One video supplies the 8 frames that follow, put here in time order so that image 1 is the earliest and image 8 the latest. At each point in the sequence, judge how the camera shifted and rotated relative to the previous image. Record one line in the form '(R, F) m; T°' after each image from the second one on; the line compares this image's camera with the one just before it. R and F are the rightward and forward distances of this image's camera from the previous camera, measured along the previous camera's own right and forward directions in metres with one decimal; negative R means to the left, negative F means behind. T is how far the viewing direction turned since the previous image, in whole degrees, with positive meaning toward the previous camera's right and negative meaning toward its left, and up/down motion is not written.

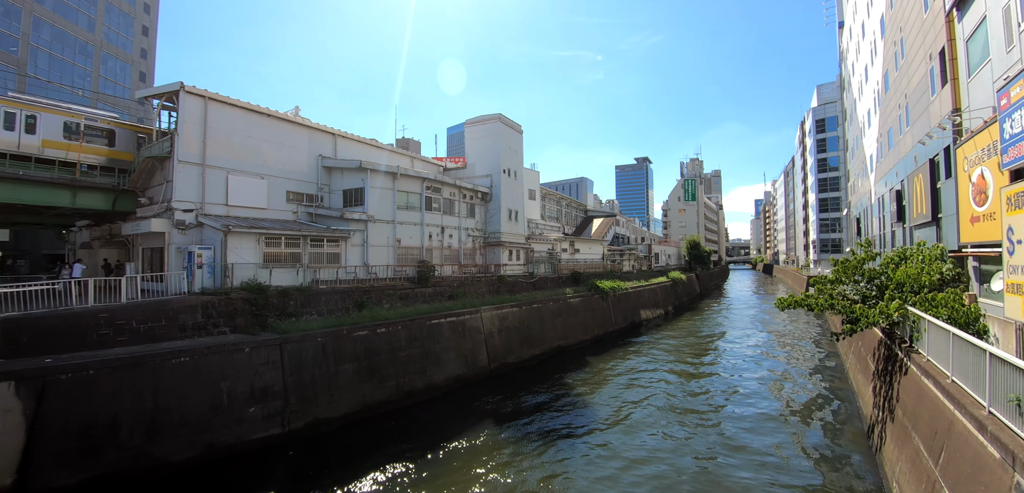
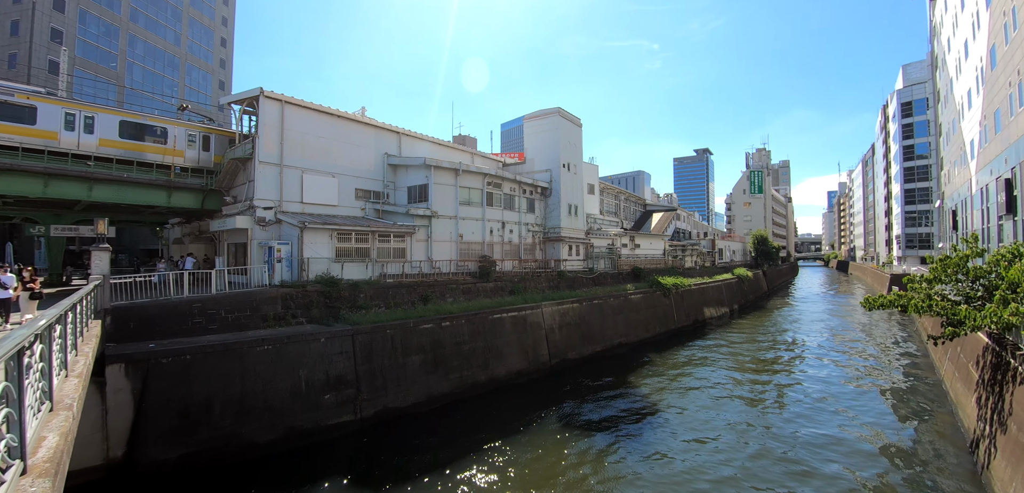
(-0.9, +0.2) m; -6°
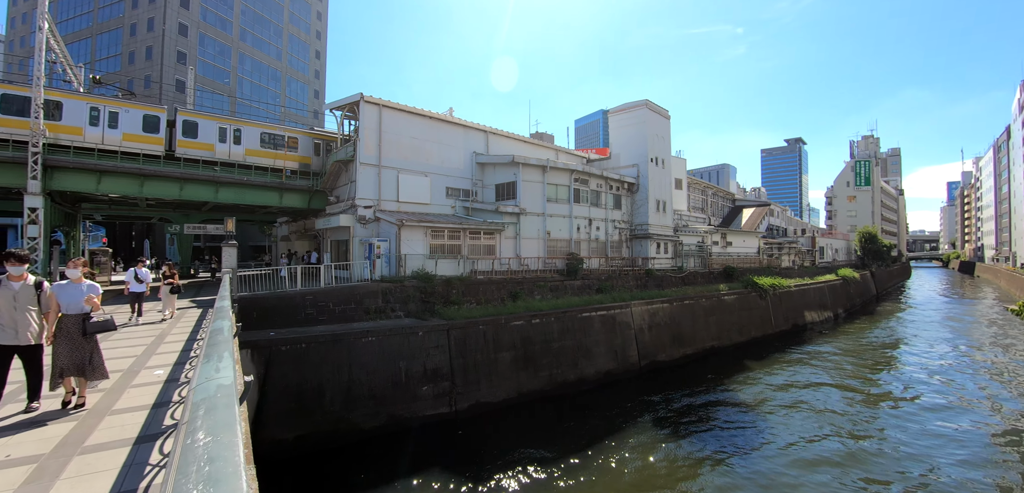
(-1.5, +0.1) m; -8°
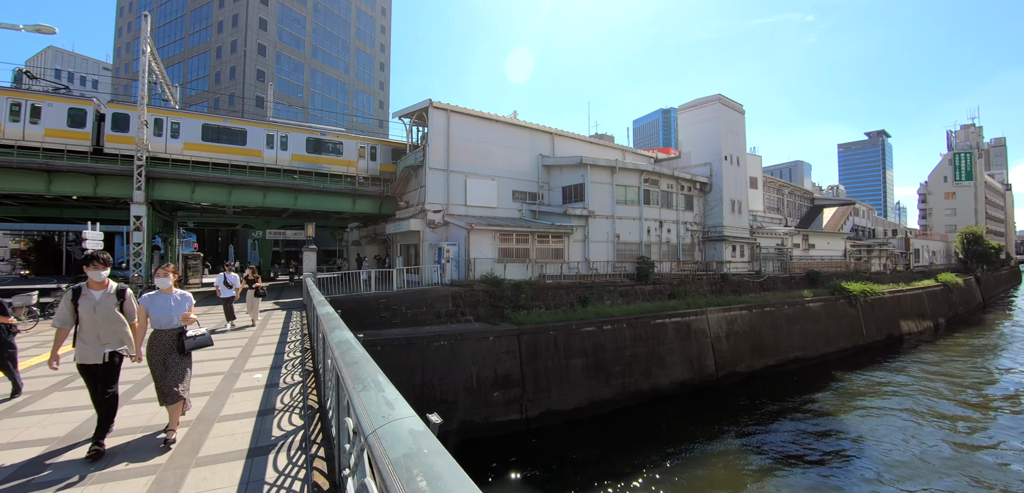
(-1.2, +0.3) m; -6°
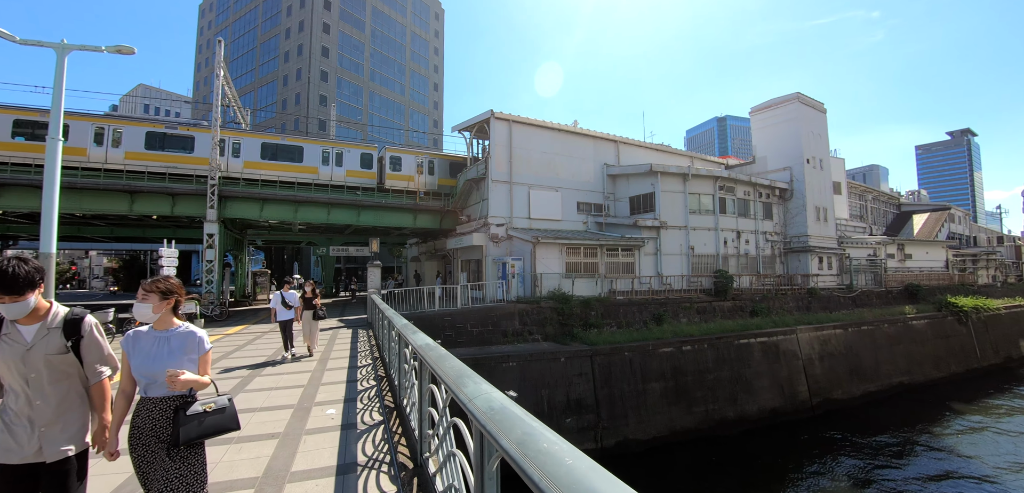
(-1.5, +0.8) m; -4°
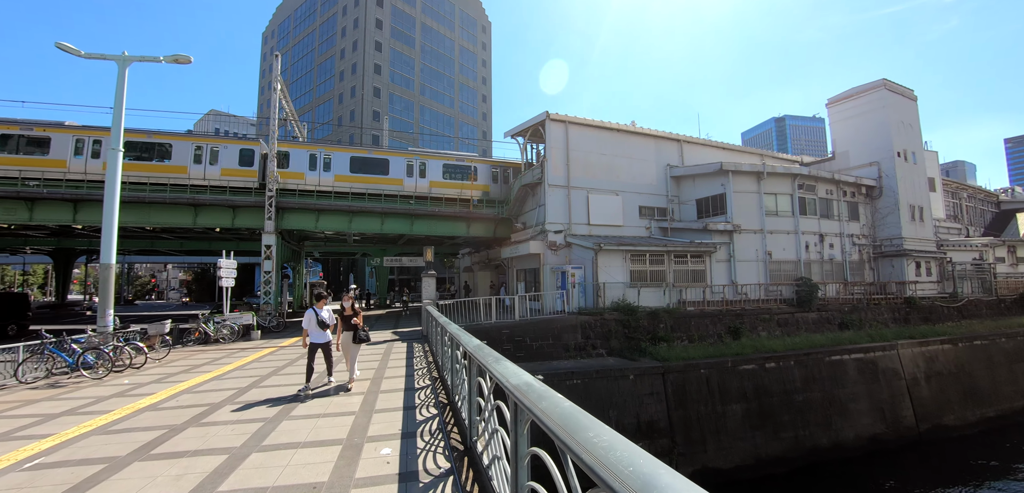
(-1.1, +0.9) m; -4°
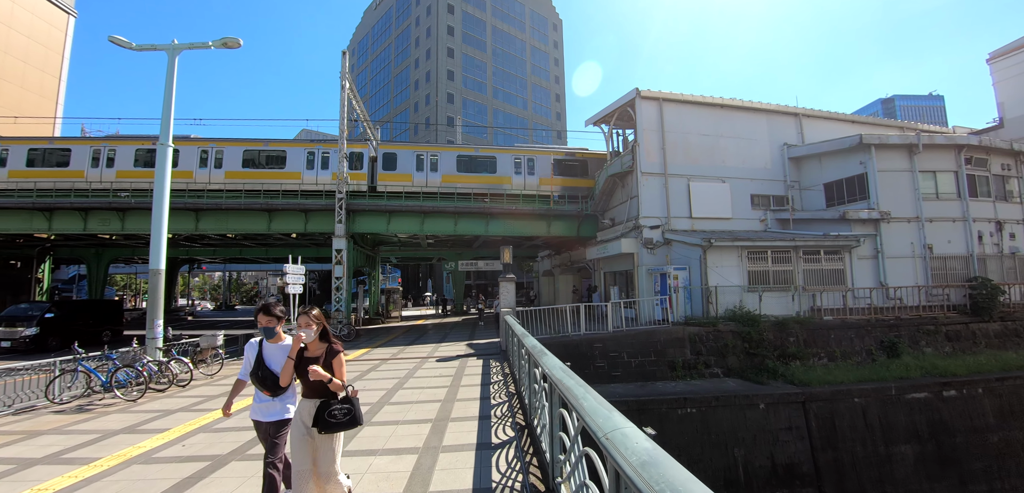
(-1.4, +2.1) m; -6°
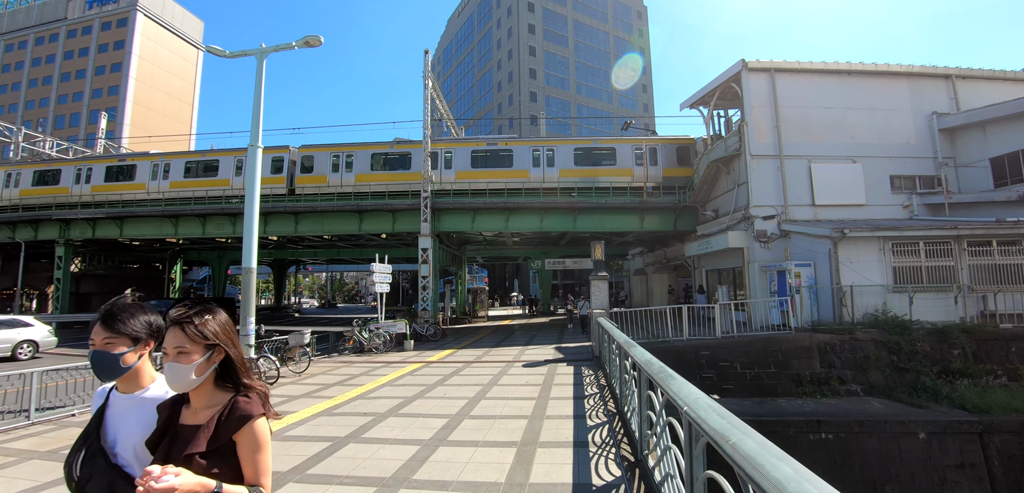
(-0.9, +0.8) m; -8°
